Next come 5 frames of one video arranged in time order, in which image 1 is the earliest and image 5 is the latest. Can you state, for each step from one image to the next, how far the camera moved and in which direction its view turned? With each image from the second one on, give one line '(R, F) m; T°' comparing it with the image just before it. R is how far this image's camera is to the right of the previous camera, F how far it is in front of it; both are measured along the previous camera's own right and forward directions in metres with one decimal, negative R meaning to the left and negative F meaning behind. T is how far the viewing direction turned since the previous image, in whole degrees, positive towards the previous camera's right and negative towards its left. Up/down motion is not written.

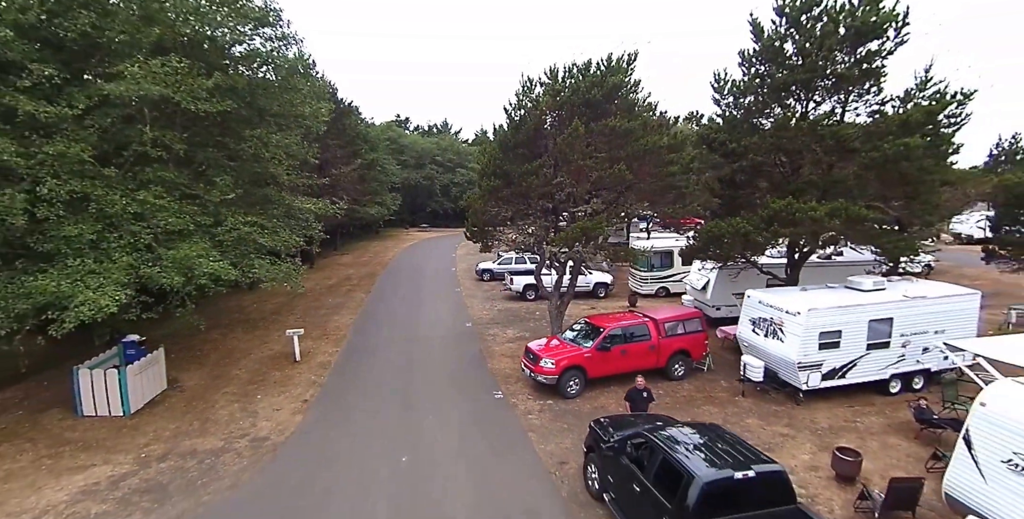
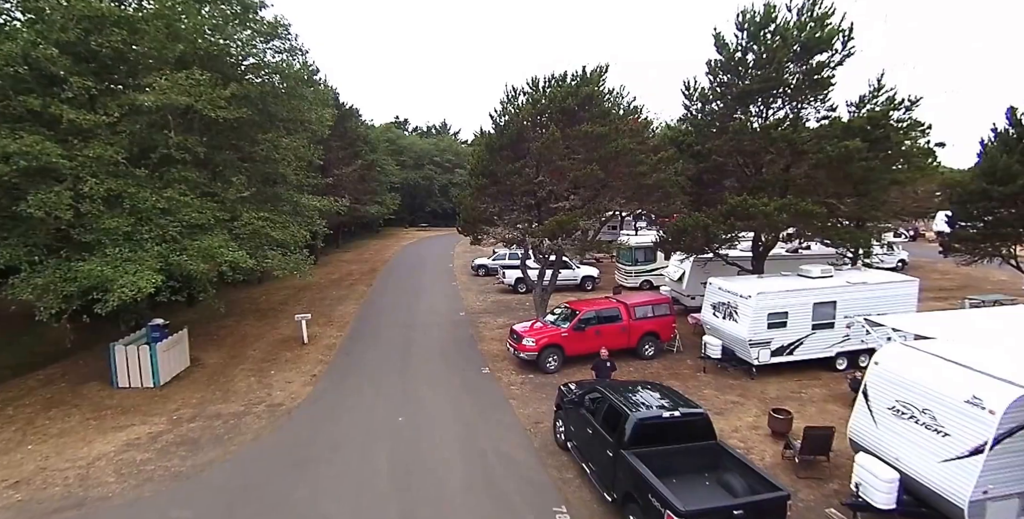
(+0.4, -1.4) m; 0°
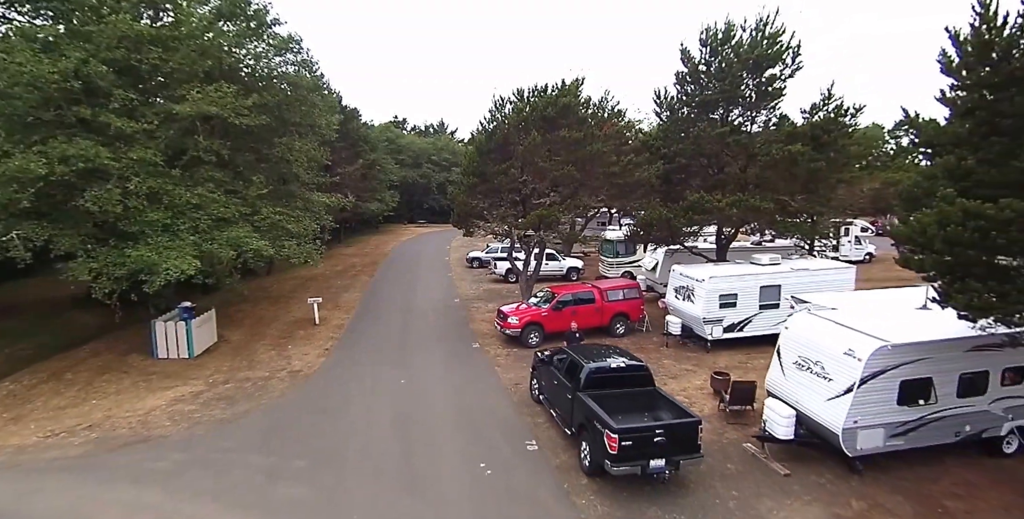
(+0.3, -1.9) m; 0°
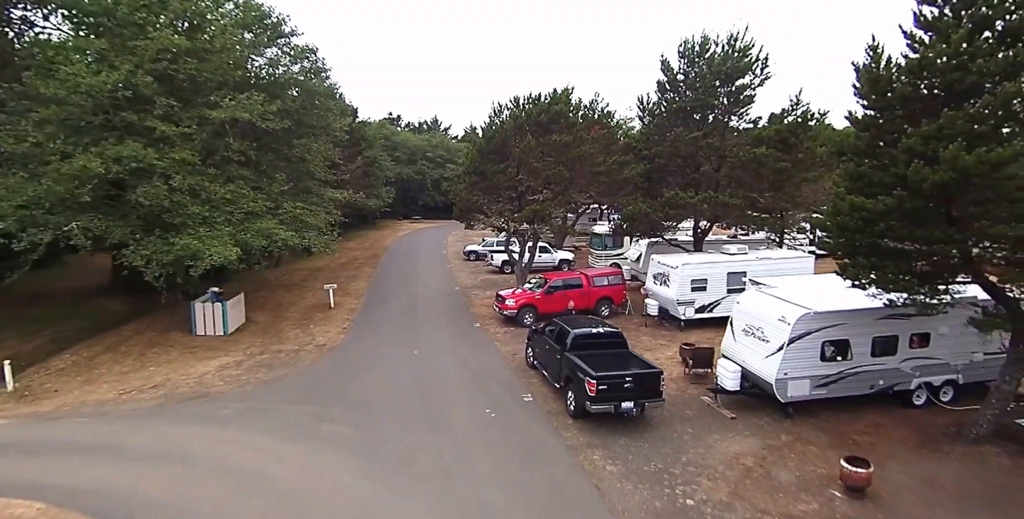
(-0.1, -2.0) m; +1°
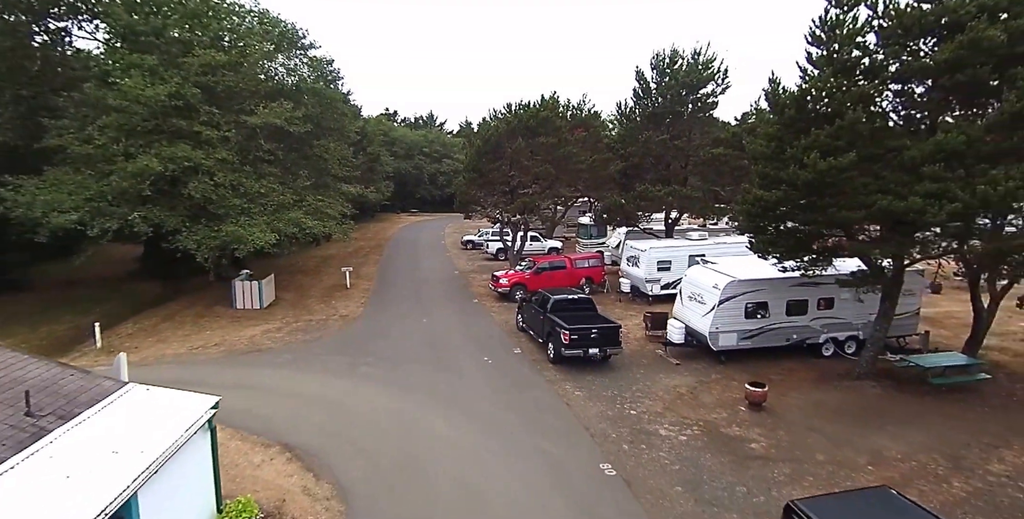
(+0.1, -2.9) m; +1°
